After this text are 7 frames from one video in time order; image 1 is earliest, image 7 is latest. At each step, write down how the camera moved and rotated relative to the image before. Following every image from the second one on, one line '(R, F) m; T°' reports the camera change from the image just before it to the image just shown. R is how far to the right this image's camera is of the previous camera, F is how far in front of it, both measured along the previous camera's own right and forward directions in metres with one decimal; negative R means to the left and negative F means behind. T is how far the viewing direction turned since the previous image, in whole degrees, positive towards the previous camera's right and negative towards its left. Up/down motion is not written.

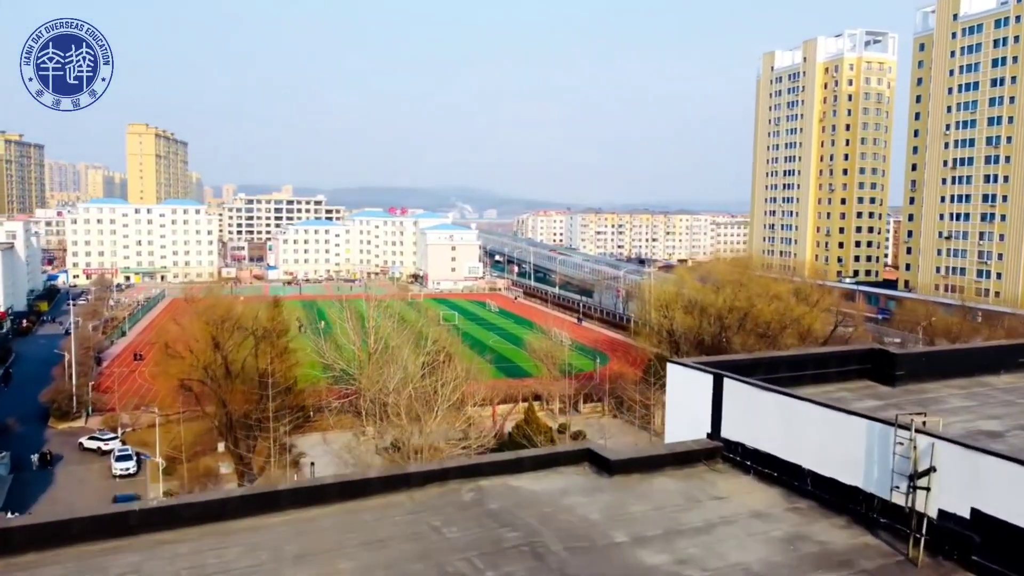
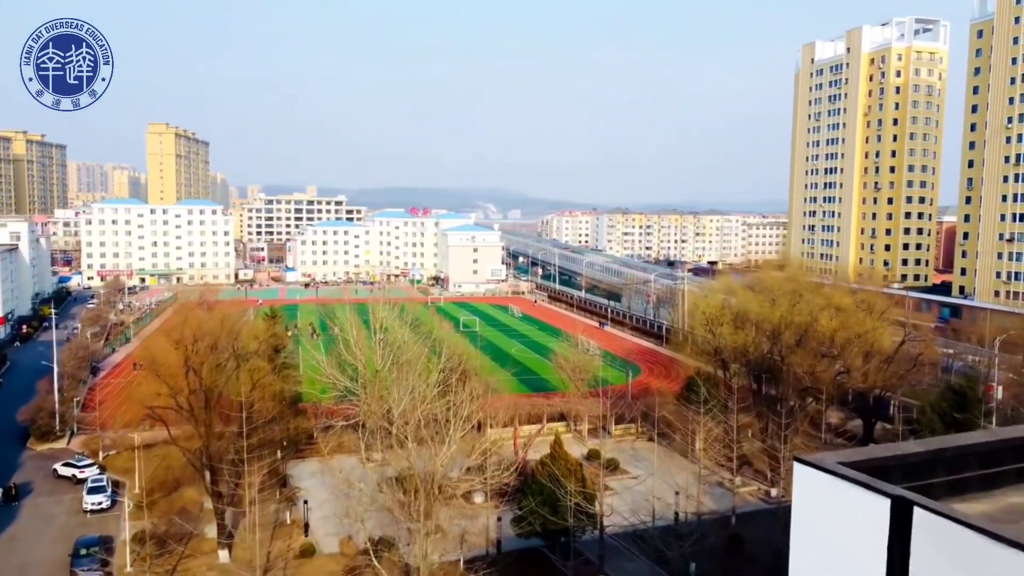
(0.0, +2.7) m; -2°
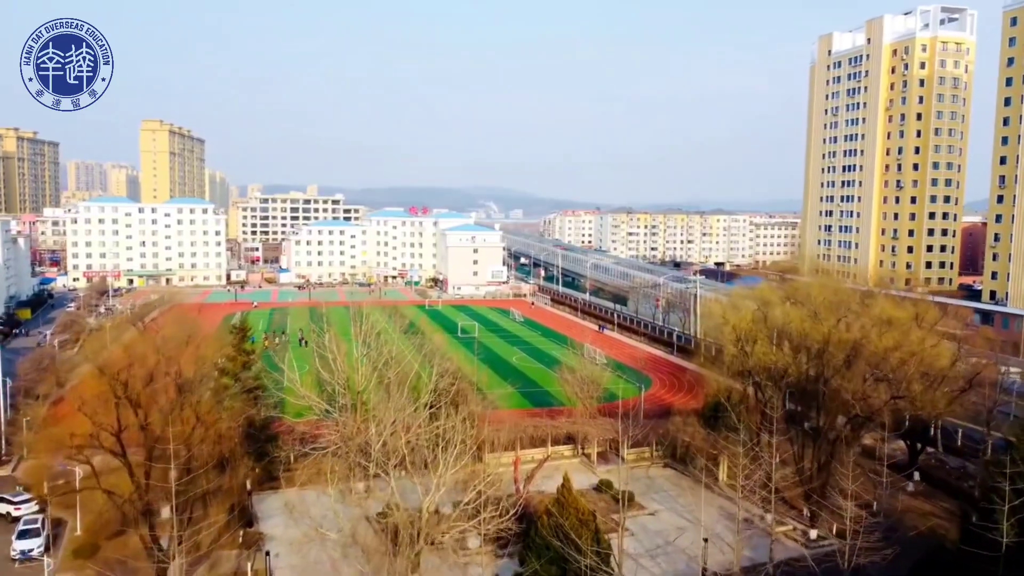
(0.0, +2.6) m; 0°
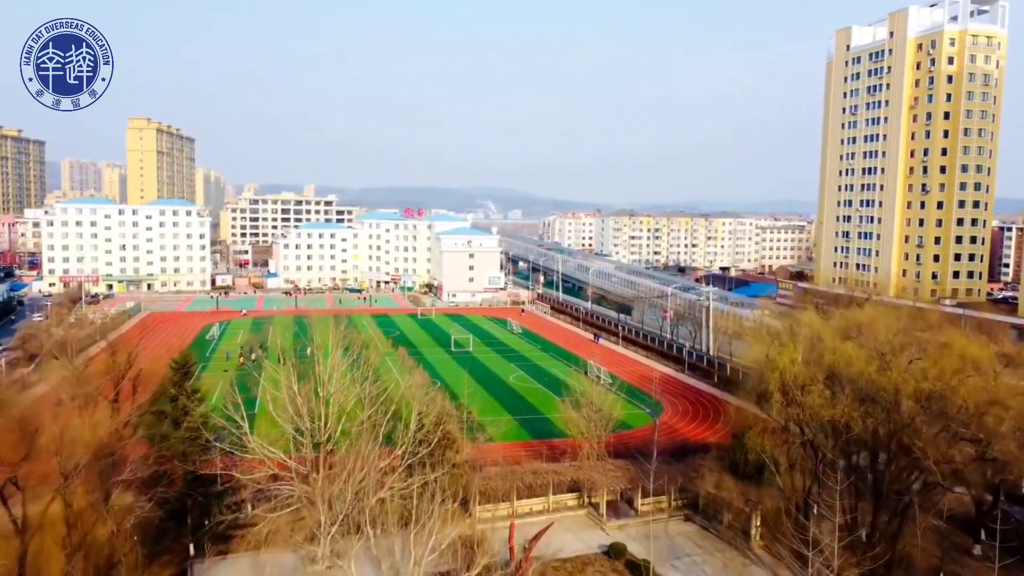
(+0.1, +3.2) m; 0°
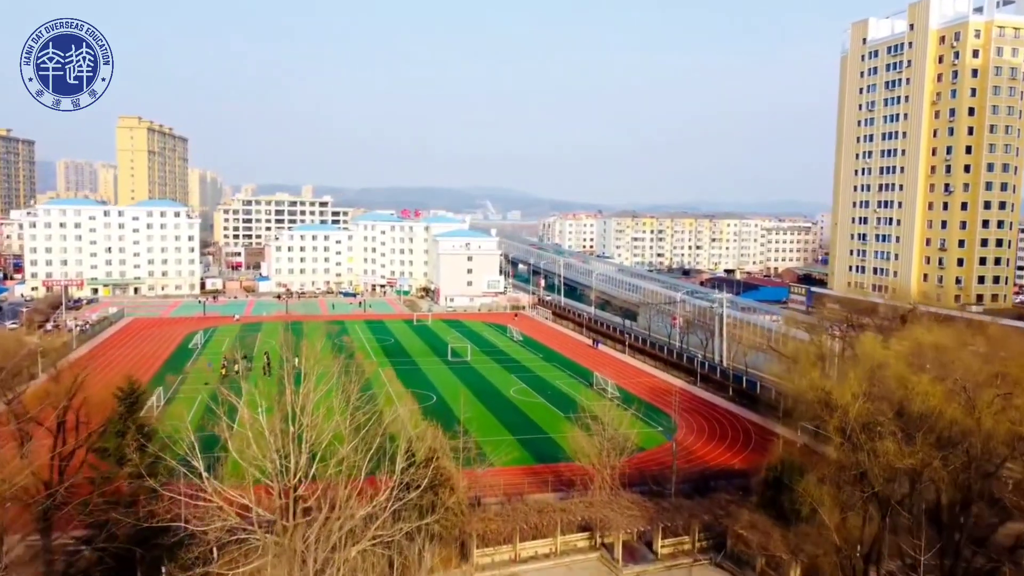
(-0.1, +2.3) m; 0°
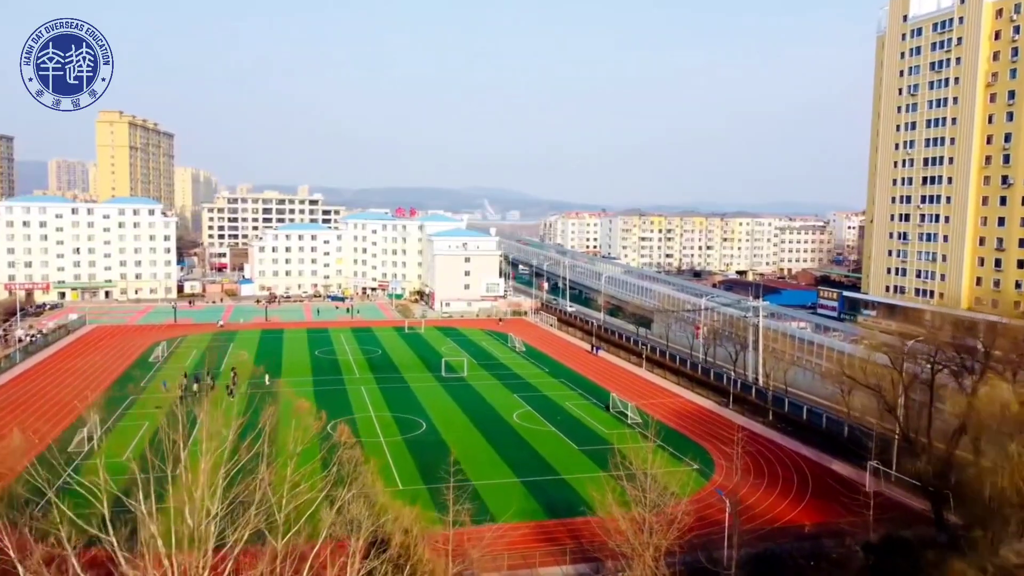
(-0.2, +4.8) m; 0°
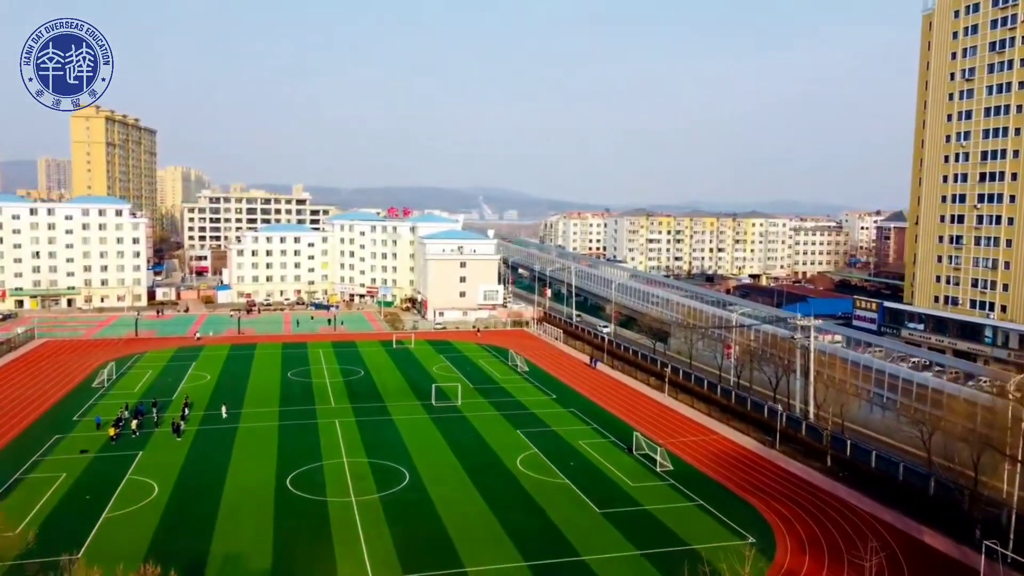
(-0.2, +5.0) m; 0°
